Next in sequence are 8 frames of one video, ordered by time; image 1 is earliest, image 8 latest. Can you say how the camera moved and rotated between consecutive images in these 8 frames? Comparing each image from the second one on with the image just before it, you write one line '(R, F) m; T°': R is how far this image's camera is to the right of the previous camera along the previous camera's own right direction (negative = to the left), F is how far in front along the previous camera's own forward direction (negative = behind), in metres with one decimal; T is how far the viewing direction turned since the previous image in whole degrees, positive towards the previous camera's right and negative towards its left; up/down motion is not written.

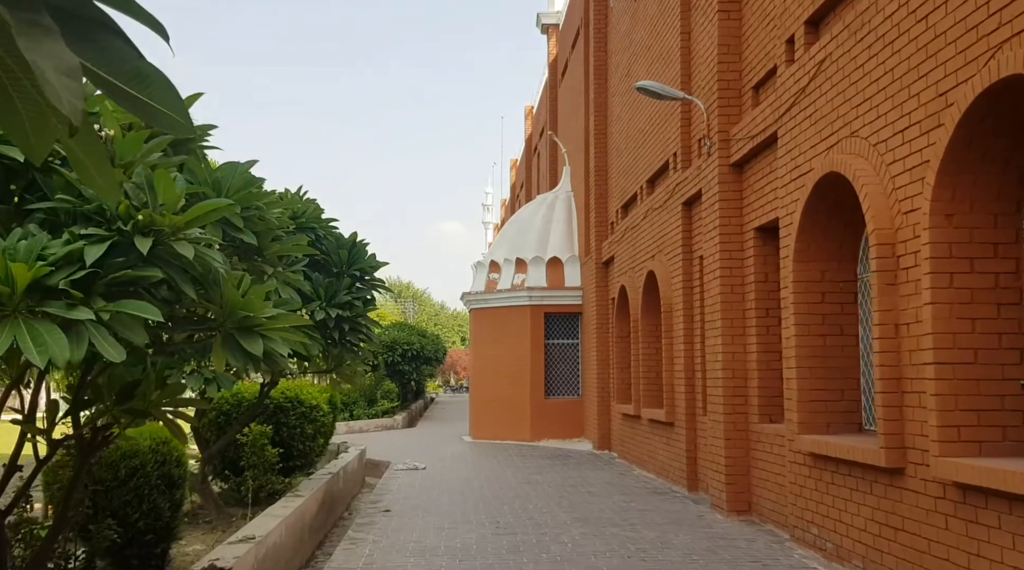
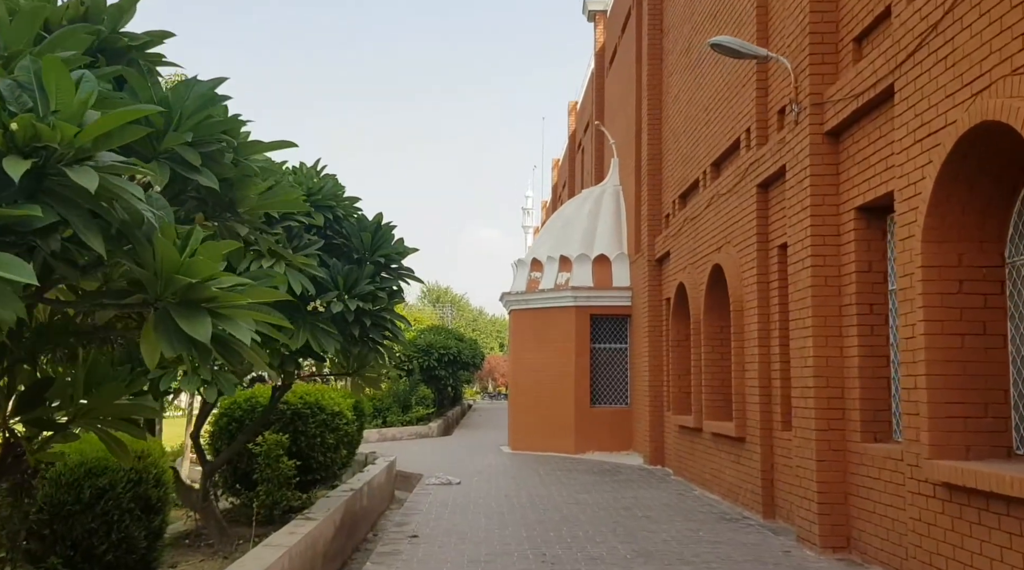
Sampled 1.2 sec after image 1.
(-0.1, +1.3) m; -2°
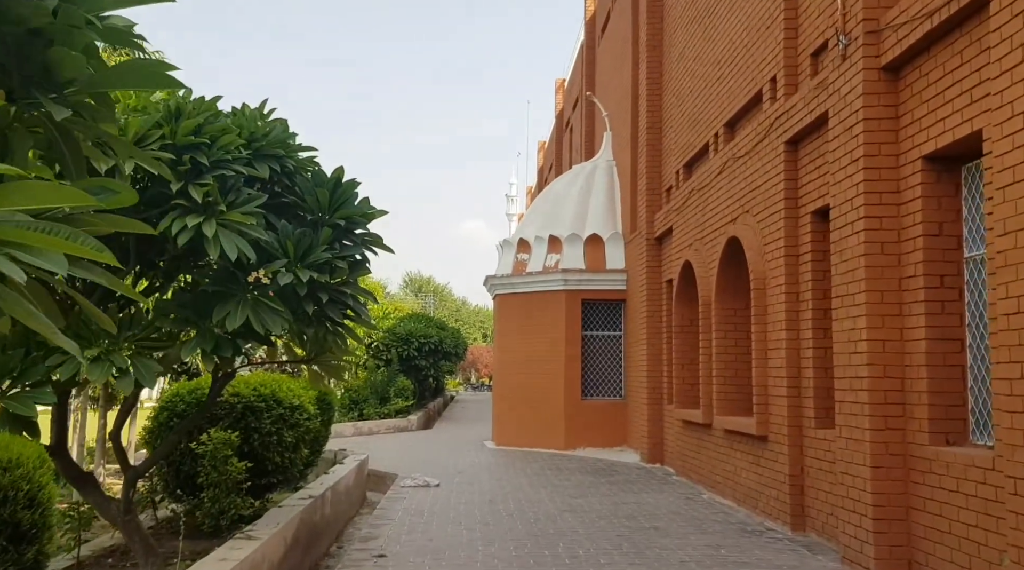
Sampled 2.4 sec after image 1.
(0.0, +1.3) m; +1°
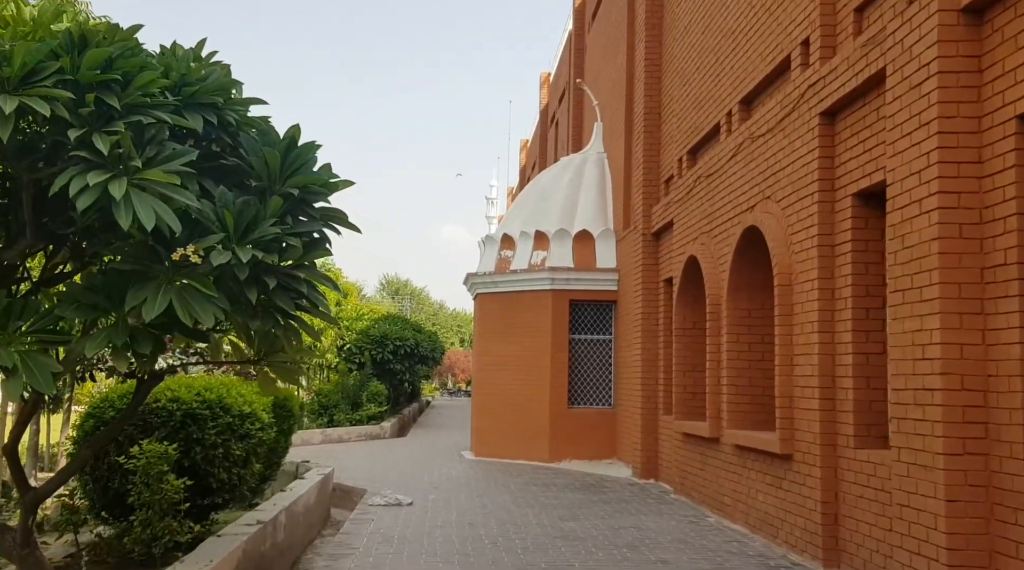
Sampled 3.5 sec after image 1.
(-0.1, +1.2) m; +1°
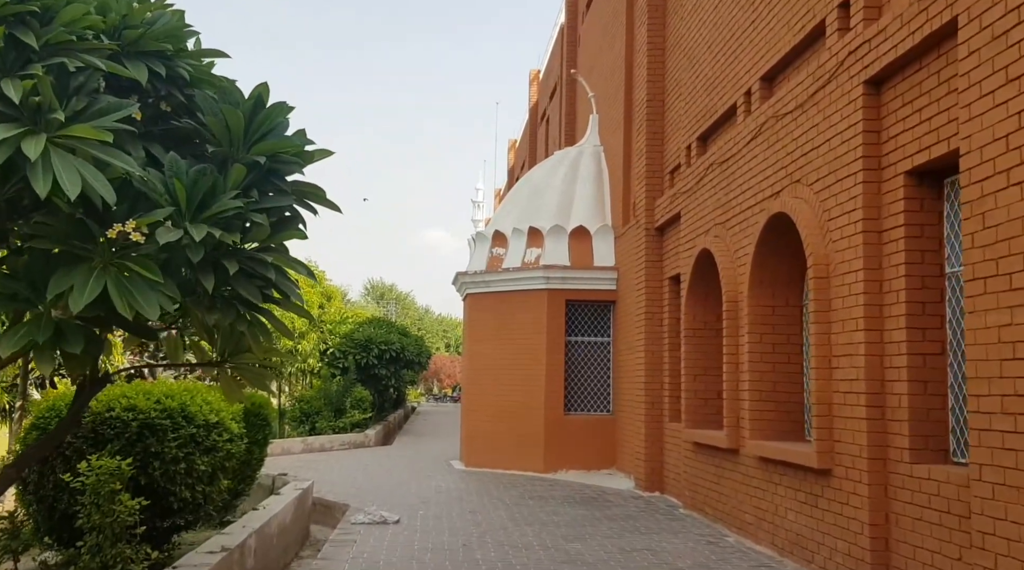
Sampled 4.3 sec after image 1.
(-0.1, +0.8) m; +1°
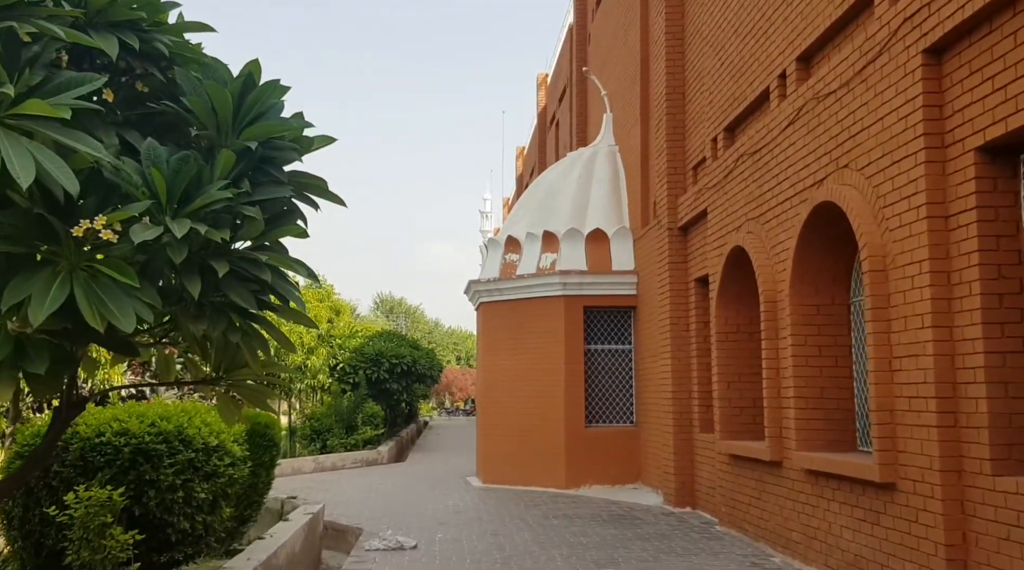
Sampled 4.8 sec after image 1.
(-0.1, +0.6) m; -1°
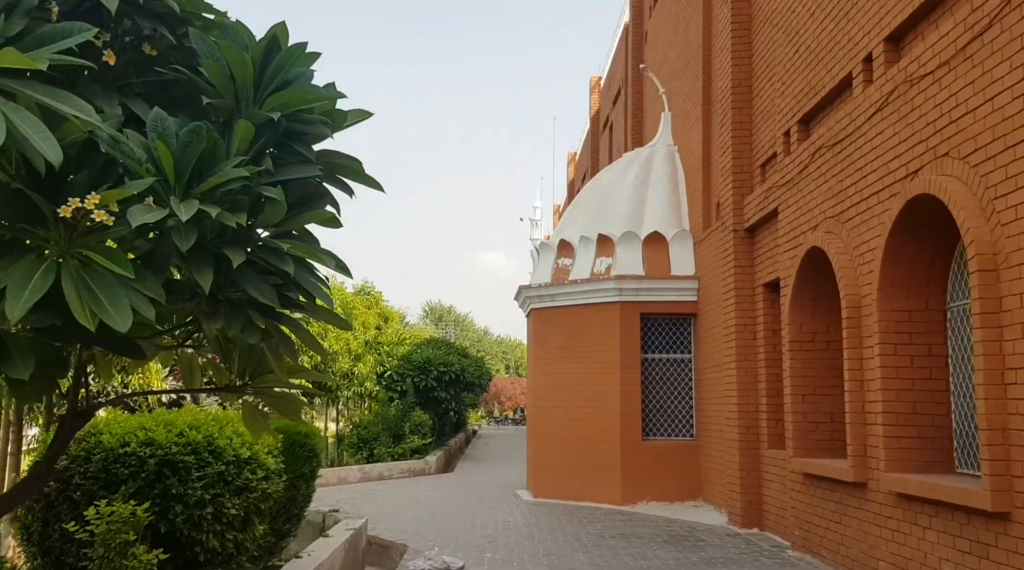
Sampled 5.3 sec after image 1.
(-0.1, +0.6) m; -3°
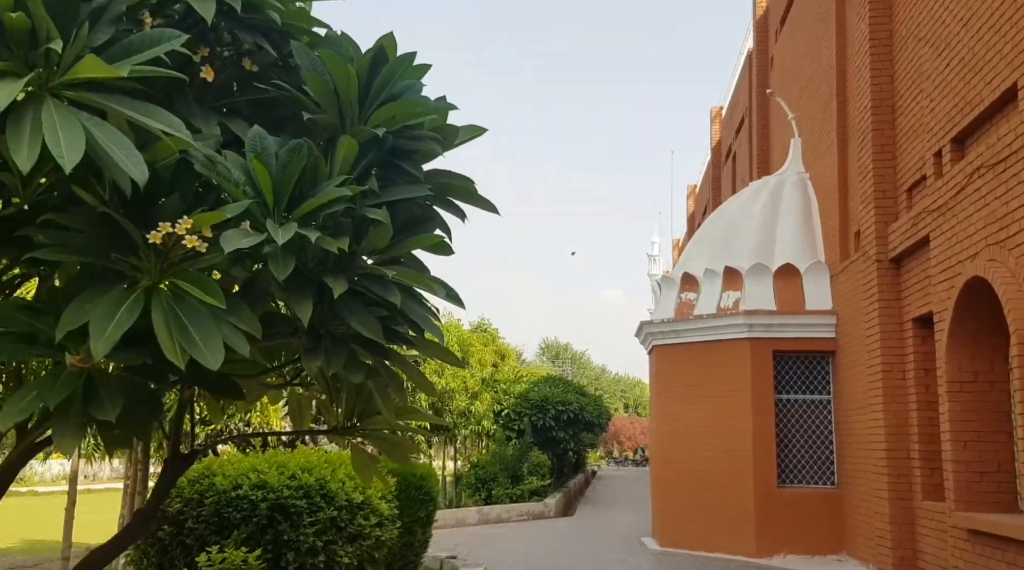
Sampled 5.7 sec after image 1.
(-0.1, +0.4) m; -7°
